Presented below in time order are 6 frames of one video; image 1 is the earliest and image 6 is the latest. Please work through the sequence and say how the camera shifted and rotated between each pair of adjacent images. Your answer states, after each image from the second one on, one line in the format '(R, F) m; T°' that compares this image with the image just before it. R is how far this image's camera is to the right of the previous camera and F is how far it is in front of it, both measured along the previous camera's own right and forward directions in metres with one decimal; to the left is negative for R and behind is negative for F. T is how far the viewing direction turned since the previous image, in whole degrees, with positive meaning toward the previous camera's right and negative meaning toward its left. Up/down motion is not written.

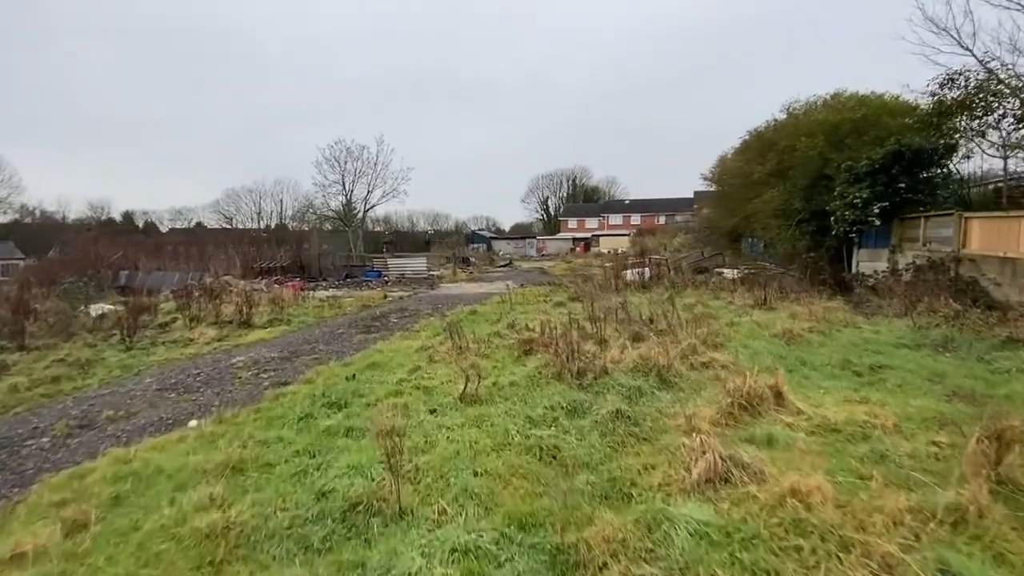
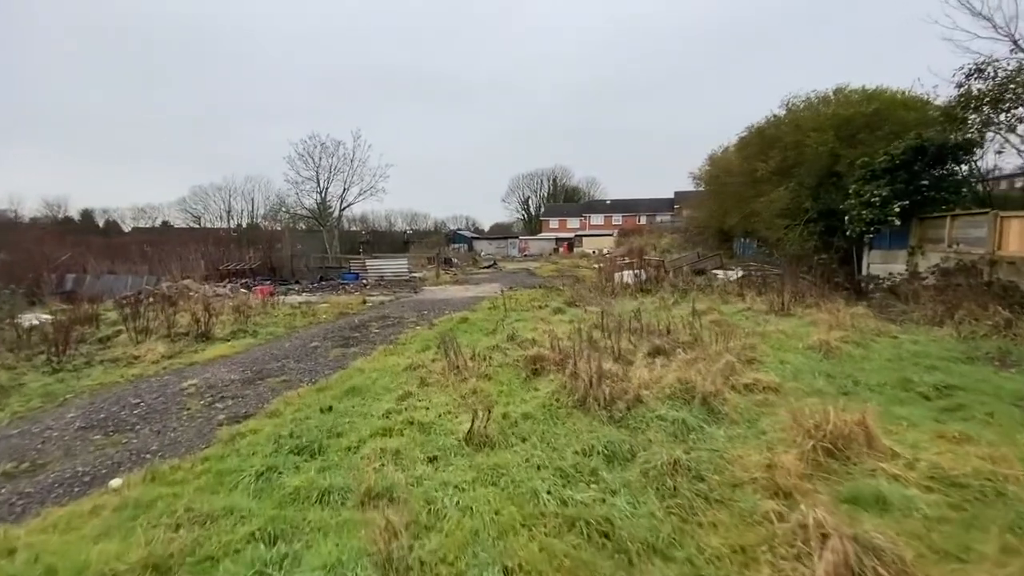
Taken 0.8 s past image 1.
(-0.4, +1.1) m; +3°
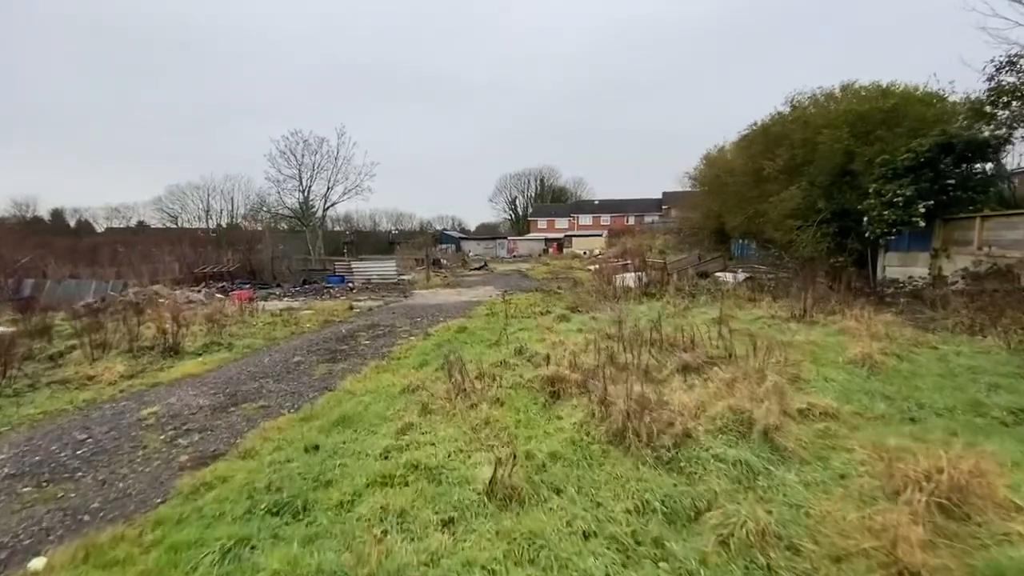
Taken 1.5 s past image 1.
(-0.3, +0.8) m; +2°
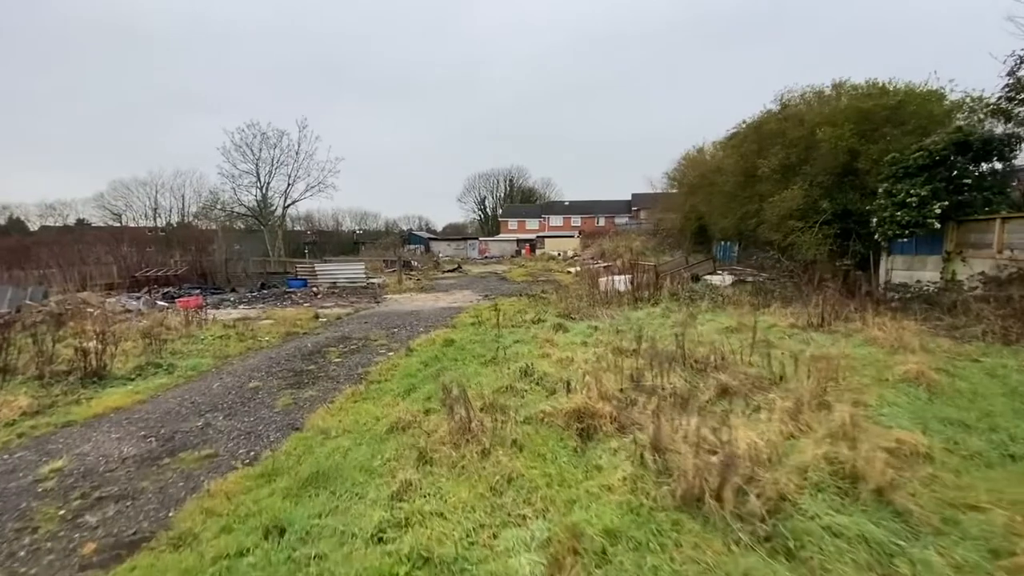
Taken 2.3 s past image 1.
(-0.5, +1.1) m; +4°
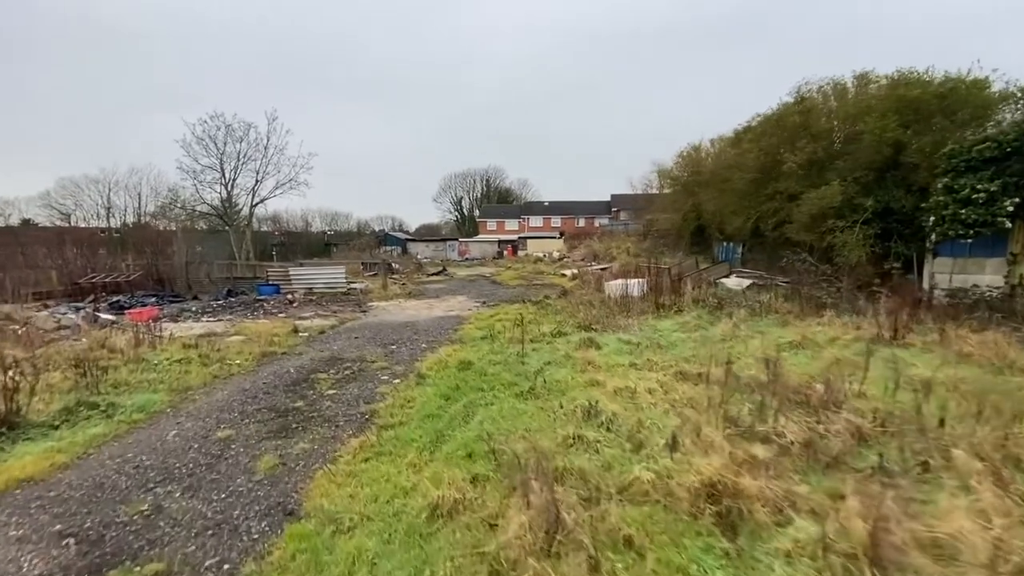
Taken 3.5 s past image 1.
(-0.9, +1.4) m; +3°
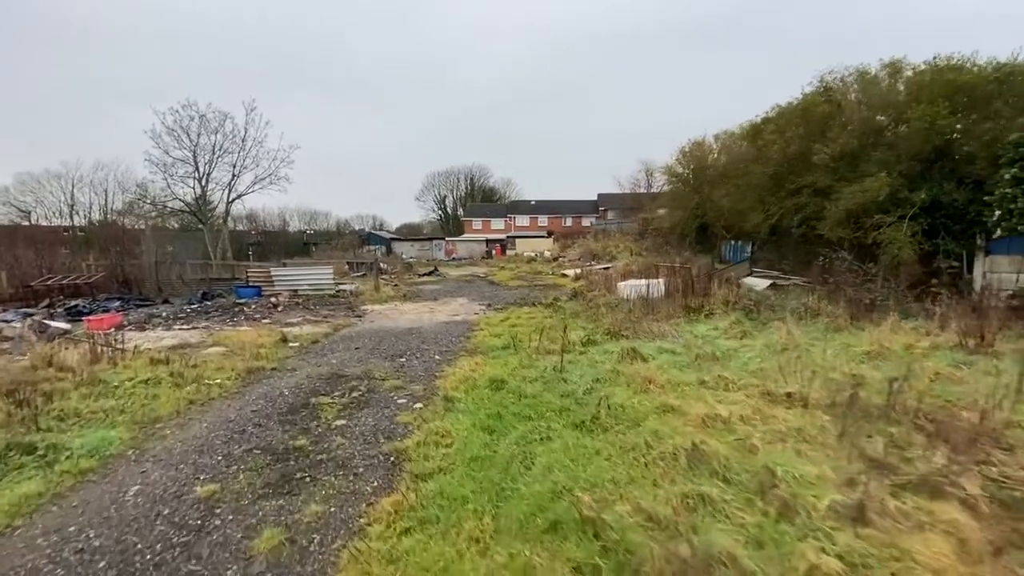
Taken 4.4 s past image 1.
(-0.8, +1.1) m; +2°
